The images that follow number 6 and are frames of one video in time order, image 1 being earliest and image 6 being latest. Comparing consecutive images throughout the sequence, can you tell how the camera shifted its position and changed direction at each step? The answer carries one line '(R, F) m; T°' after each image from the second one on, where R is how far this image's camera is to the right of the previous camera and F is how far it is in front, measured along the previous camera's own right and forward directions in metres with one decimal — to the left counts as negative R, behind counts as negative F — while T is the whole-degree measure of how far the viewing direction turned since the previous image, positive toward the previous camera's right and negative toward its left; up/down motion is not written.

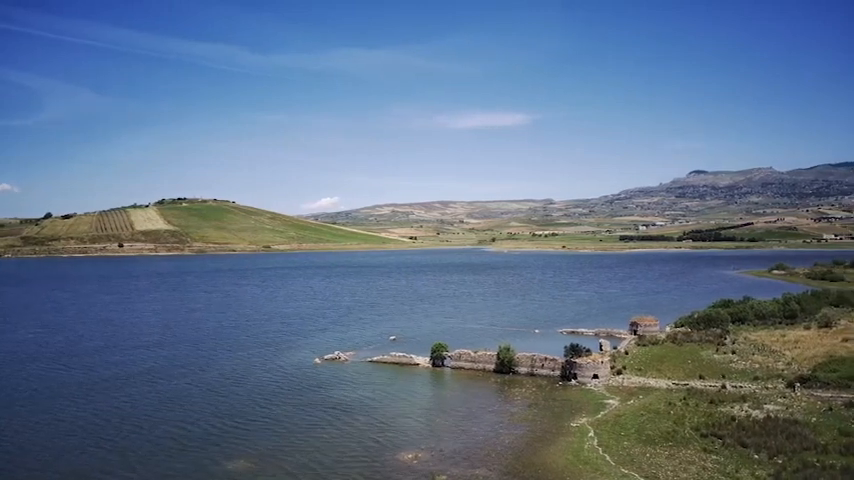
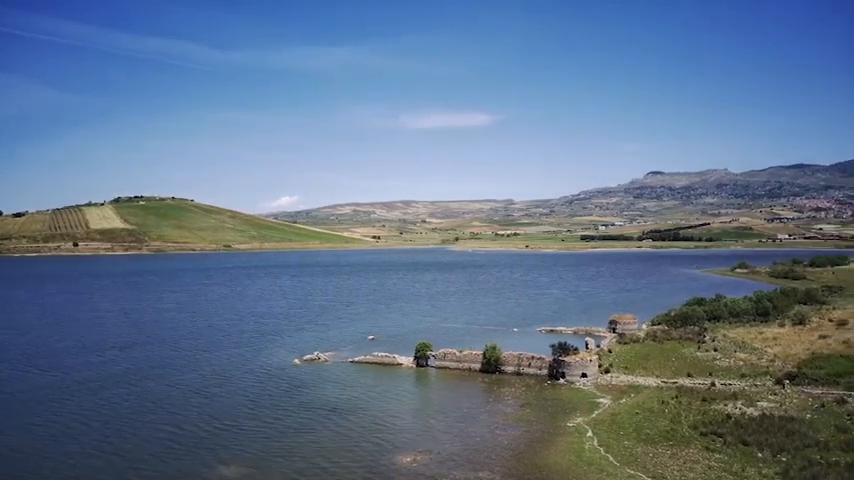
(-0.7, +0.5) m; +3°
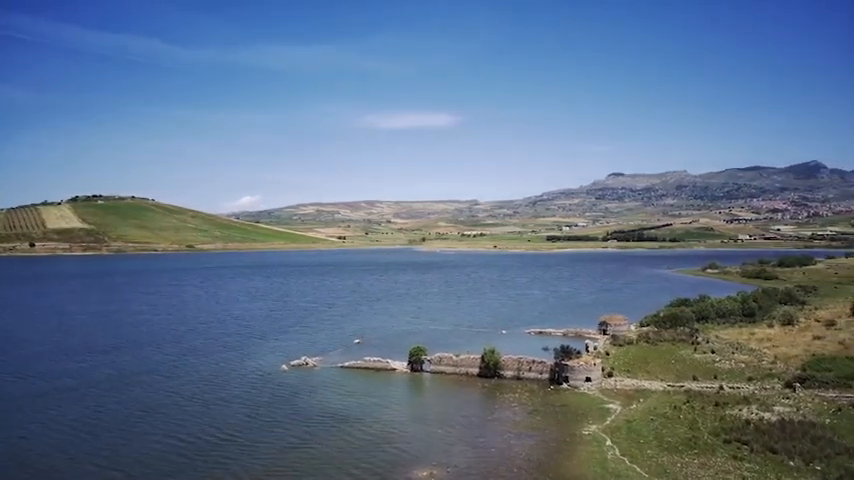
(-1.0, +0.8) m; +3°
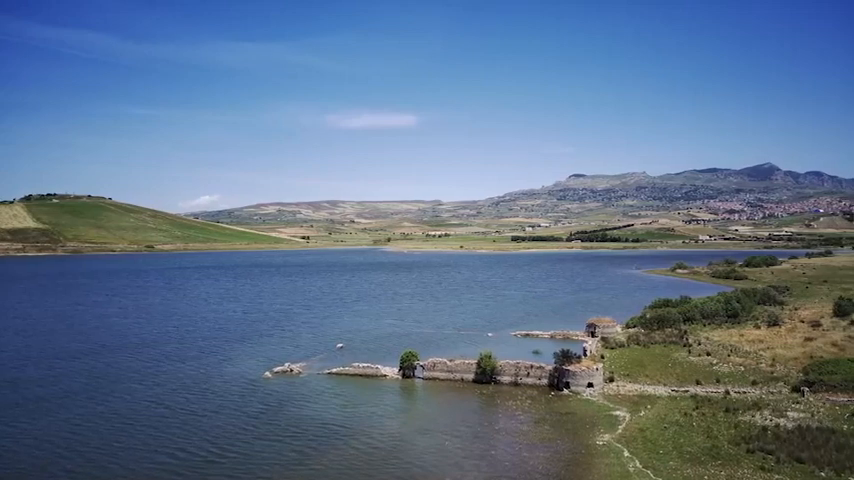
(-0.9, +0.9) m; +3°
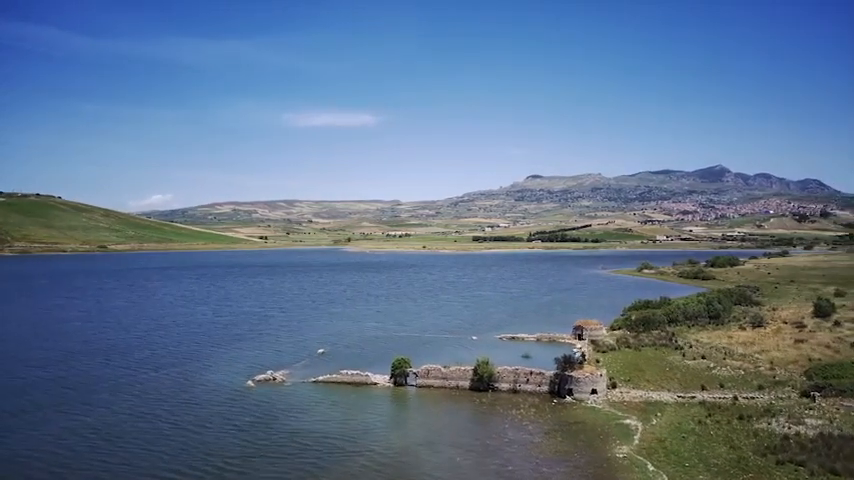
(-1.1, +1.0) m; +3°
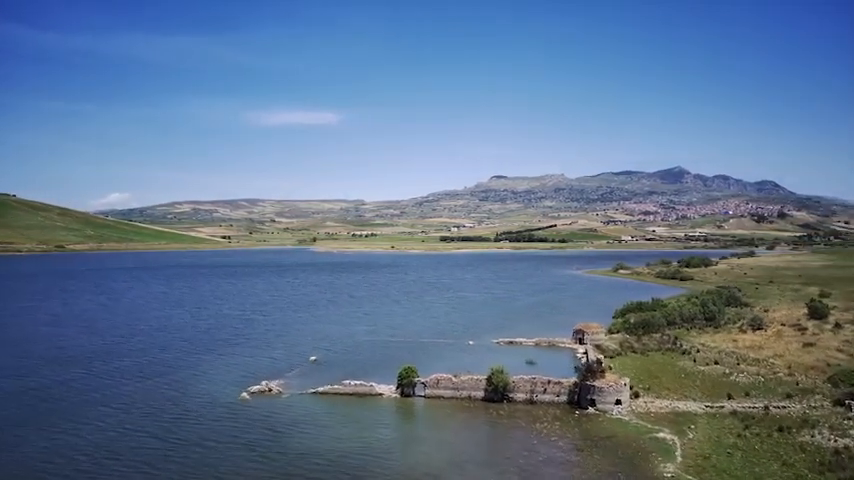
(-1.4, +1.2) m; +3°
